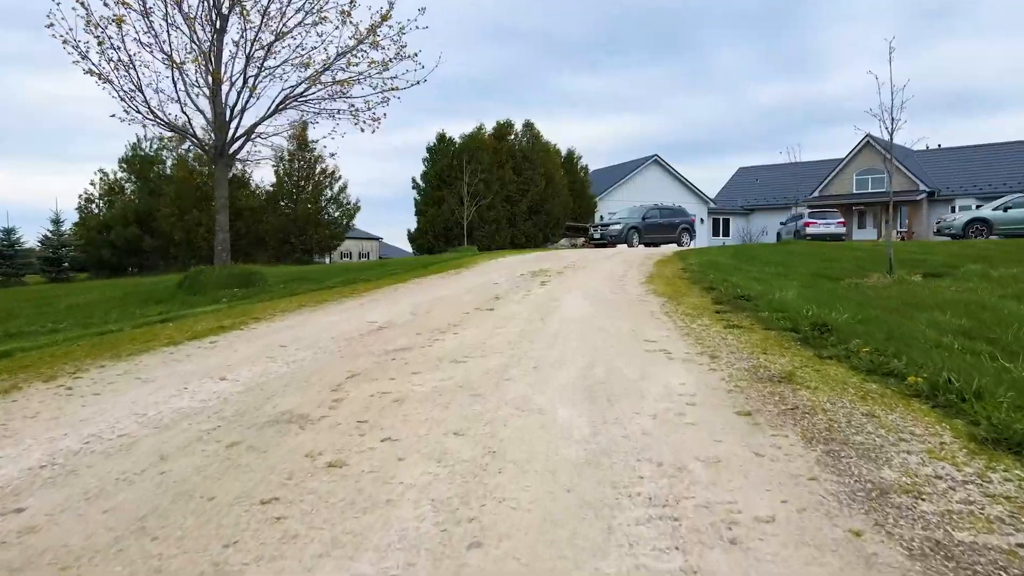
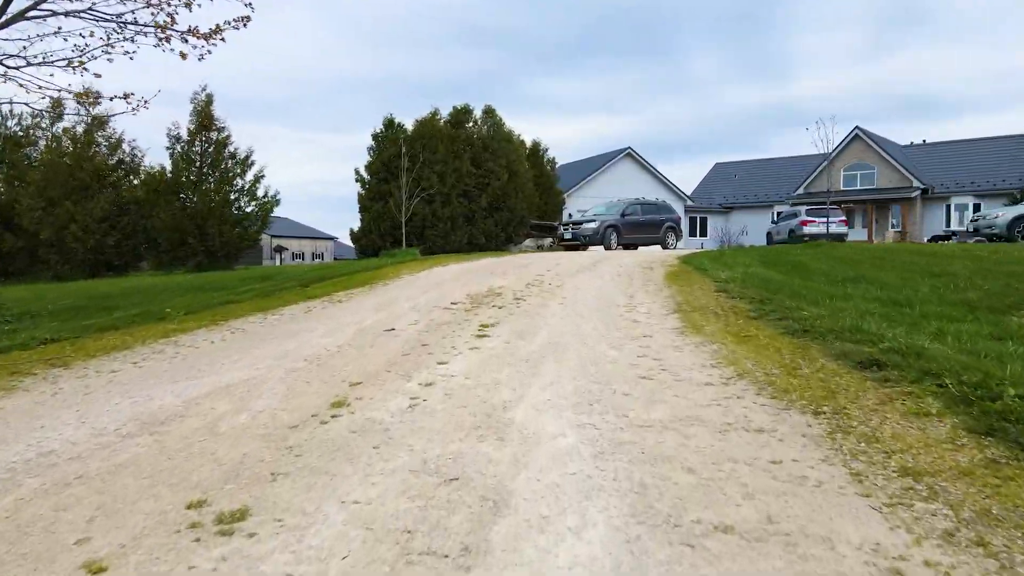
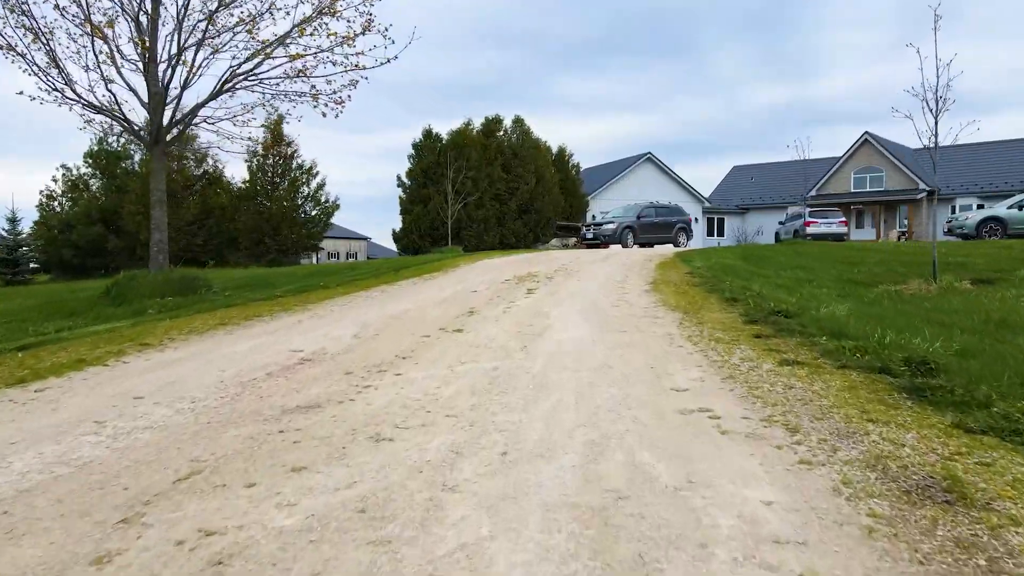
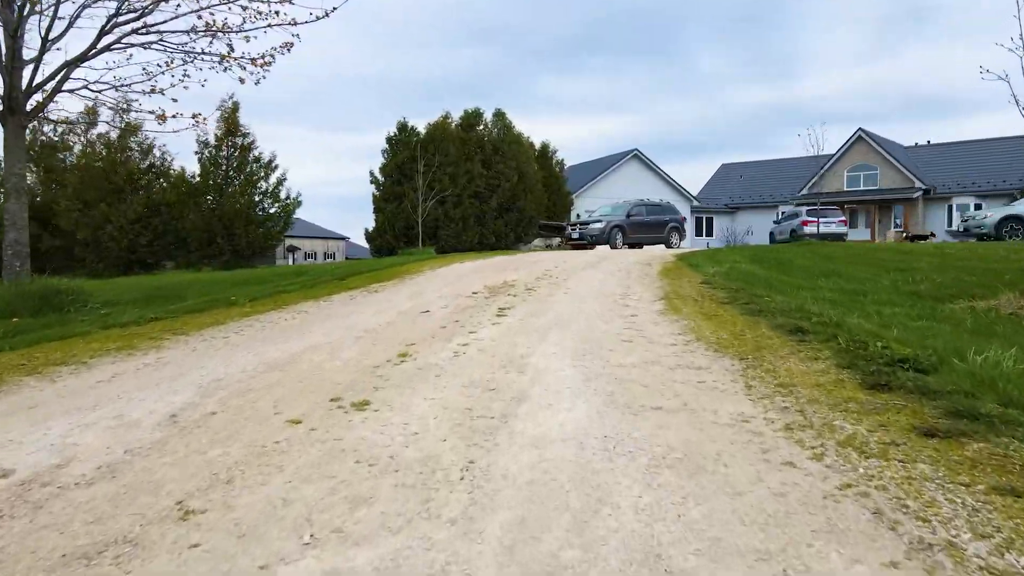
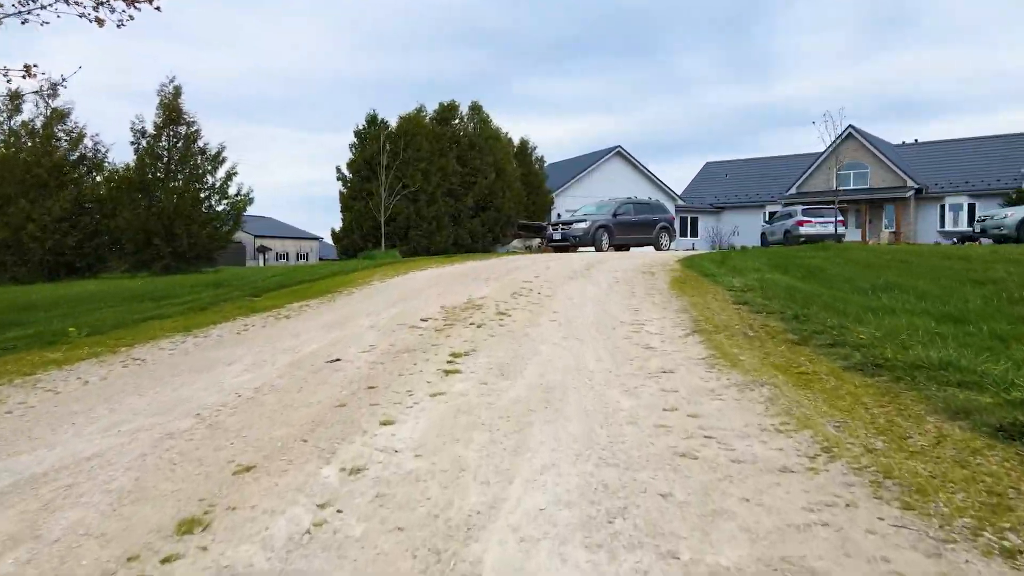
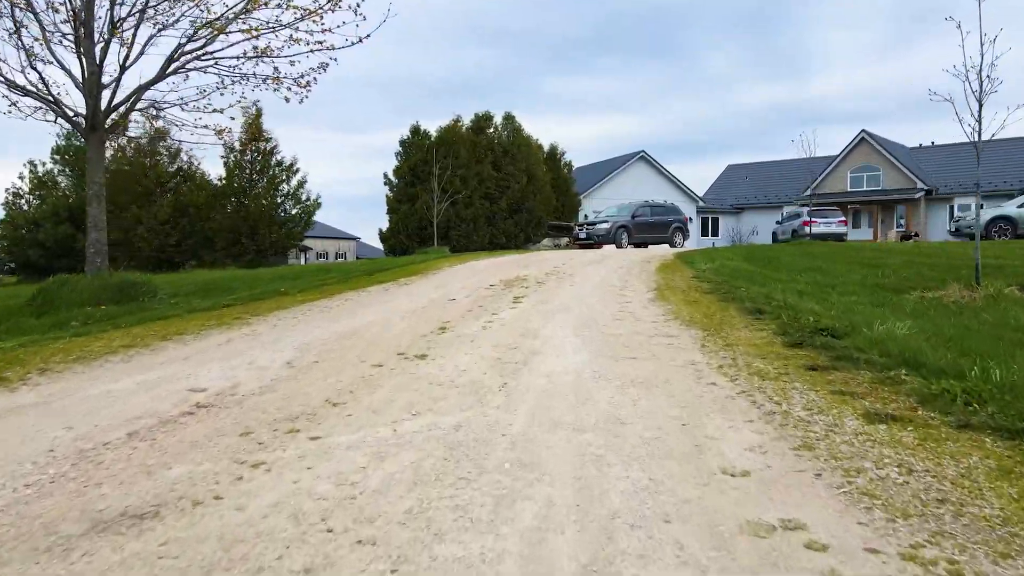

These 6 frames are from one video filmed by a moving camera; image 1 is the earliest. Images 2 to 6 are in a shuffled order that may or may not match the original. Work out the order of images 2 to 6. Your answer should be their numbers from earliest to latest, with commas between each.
3, 6, 4, 2, 5
